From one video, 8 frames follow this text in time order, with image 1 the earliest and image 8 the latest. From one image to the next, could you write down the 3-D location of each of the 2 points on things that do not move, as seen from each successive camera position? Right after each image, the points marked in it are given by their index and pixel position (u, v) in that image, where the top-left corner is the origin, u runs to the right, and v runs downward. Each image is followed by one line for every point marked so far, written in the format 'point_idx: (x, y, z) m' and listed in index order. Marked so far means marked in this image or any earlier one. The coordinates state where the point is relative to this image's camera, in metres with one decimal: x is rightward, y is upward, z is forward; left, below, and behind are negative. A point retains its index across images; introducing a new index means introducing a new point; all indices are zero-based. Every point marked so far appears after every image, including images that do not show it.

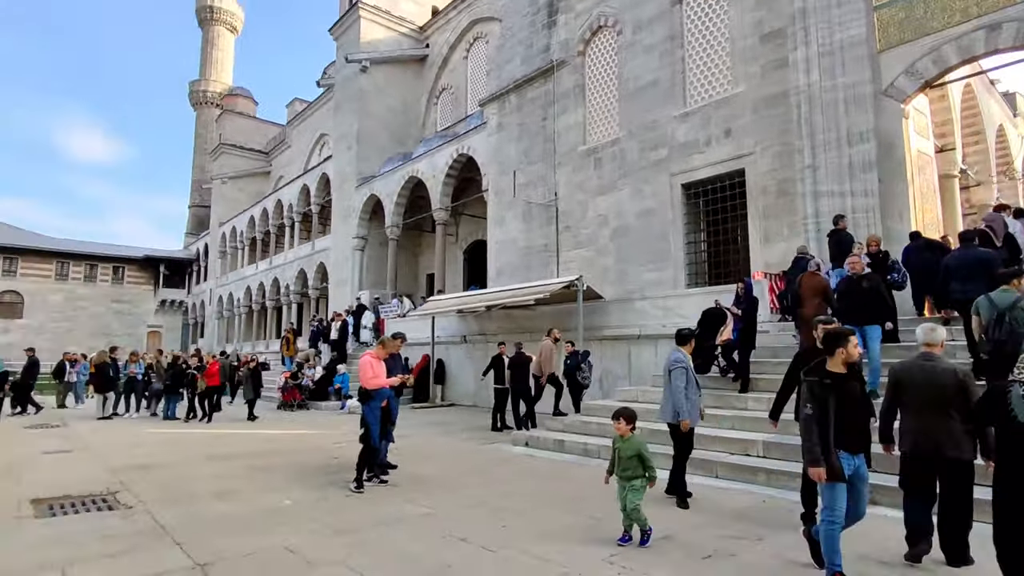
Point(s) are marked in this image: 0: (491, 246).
0: (-0.7, +1.4, +18.6) m
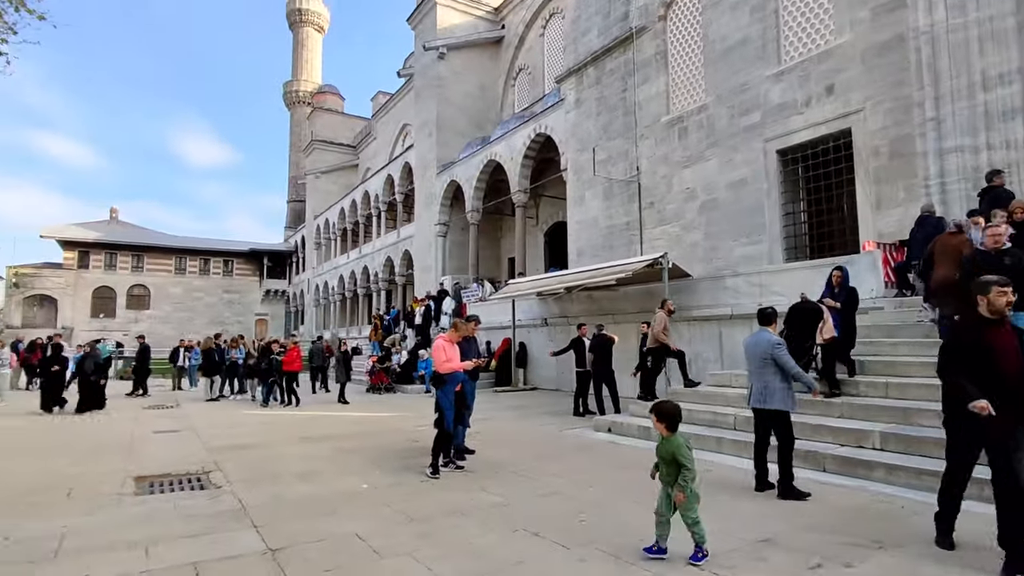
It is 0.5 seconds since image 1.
0: (+1.9, +1.9, +18.1) m
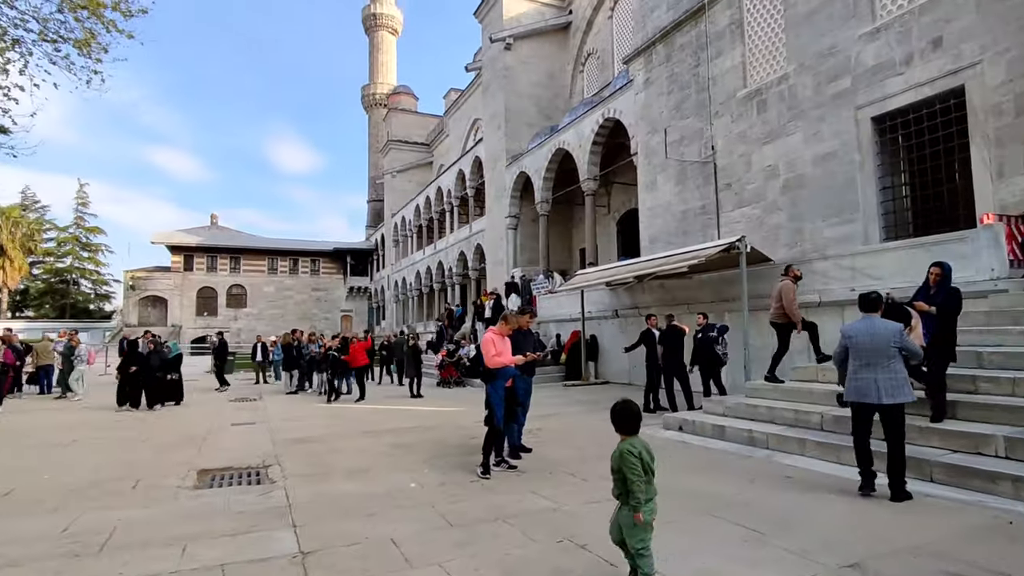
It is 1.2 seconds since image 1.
0: (+4.0, +2.3, +17.3) m
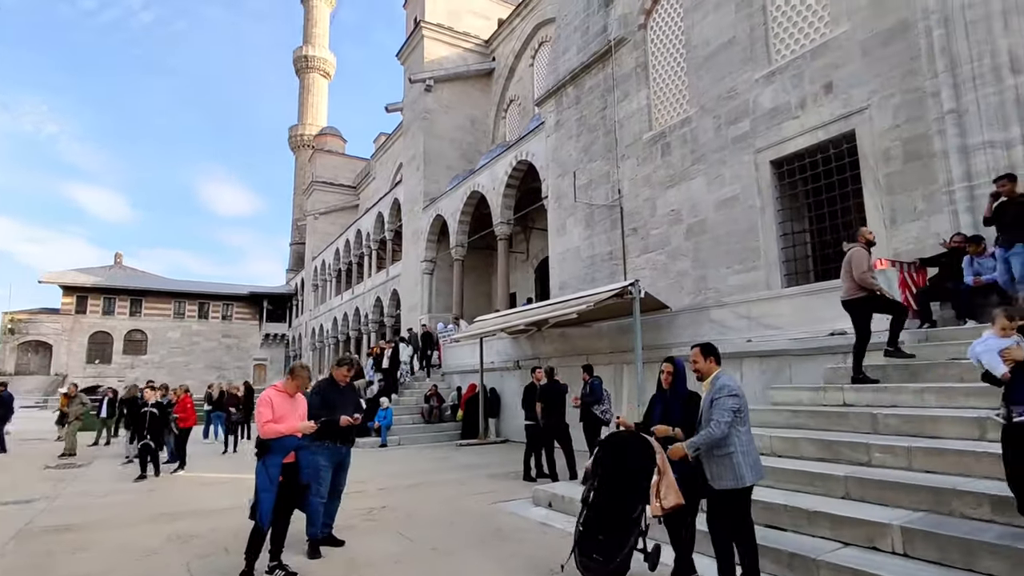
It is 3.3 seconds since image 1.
0: (+1.2, +0.9, +16.5) m
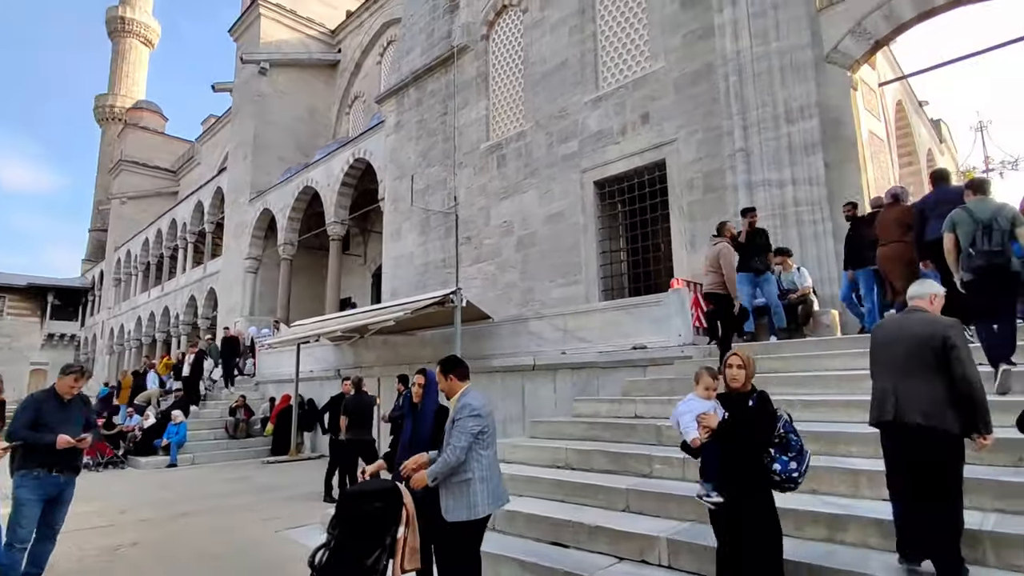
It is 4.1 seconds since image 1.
0: (-3.5, +0.7, +15.8) m
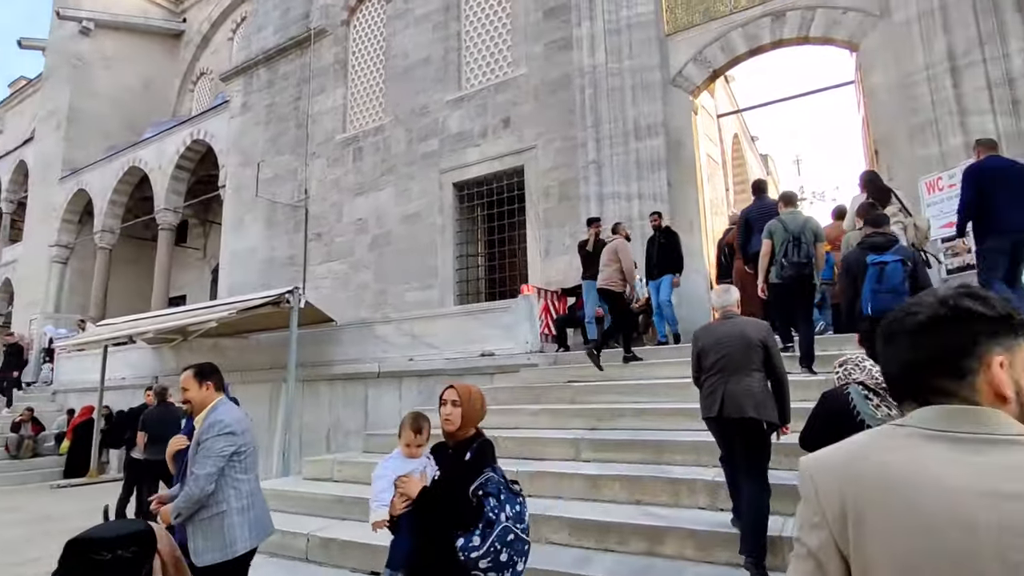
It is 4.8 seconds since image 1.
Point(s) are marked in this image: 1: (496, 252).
0: (-7.1, +0.8, +14.2) m
1: (-0.3, +0.7, +10.6) m
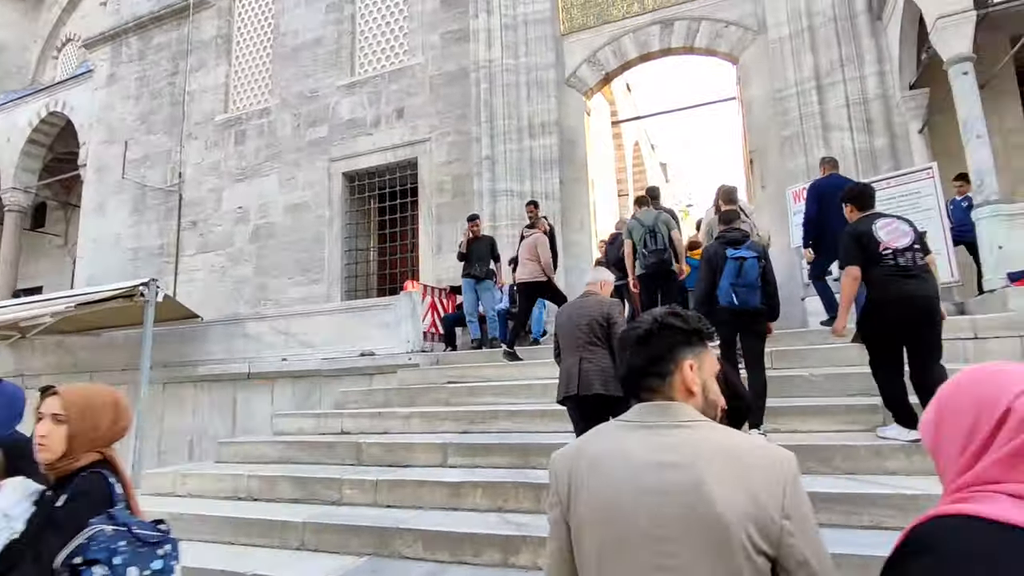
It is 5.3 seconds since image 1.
0: (-9.5, +1.0, +12.7) m
1: (-2.2, +0.7, +10.2) m
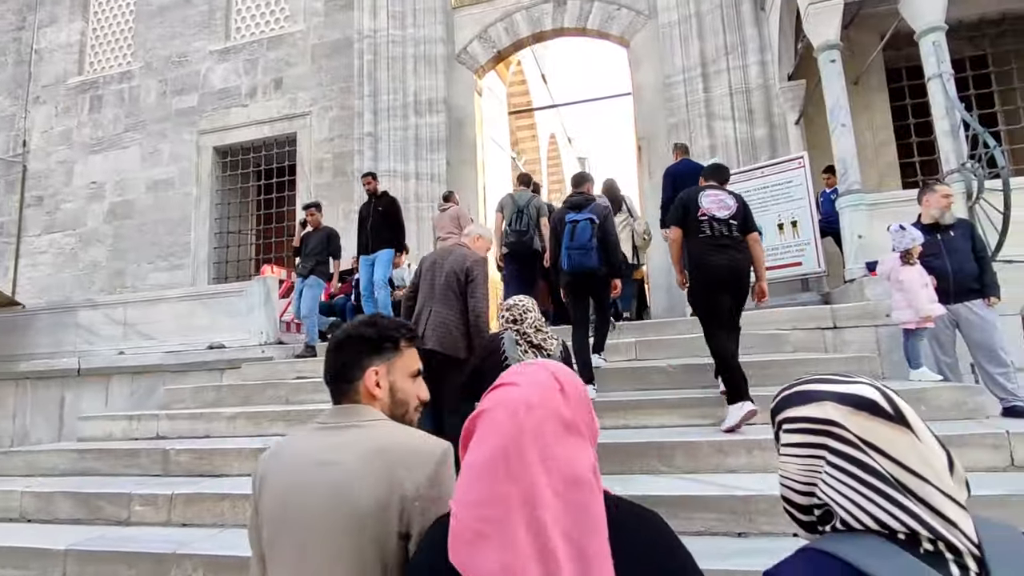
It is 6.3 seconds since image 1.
0: (-11.6, +1.3, +11.0) m
1: (-4.0, +0.9, +9.4) m
